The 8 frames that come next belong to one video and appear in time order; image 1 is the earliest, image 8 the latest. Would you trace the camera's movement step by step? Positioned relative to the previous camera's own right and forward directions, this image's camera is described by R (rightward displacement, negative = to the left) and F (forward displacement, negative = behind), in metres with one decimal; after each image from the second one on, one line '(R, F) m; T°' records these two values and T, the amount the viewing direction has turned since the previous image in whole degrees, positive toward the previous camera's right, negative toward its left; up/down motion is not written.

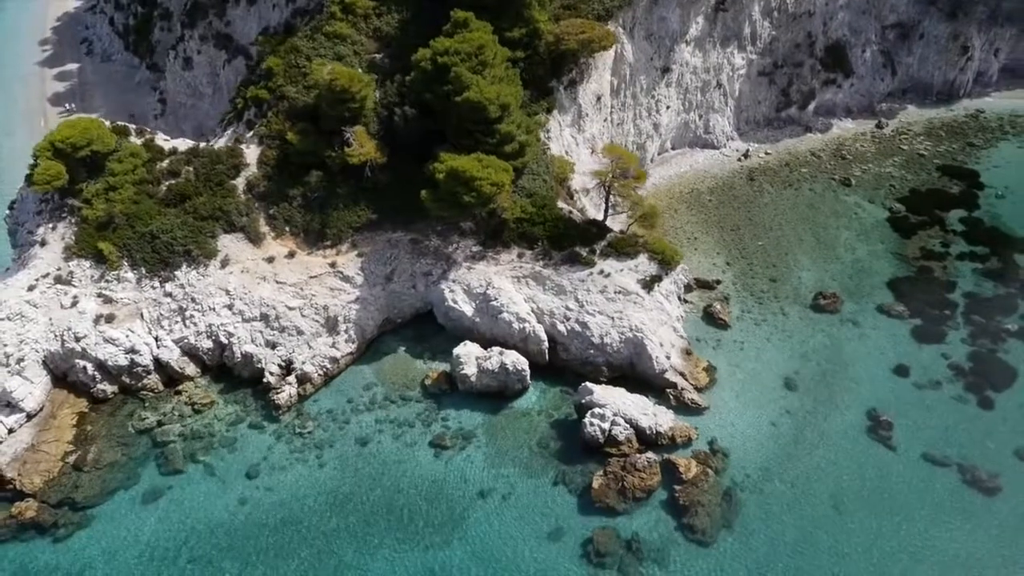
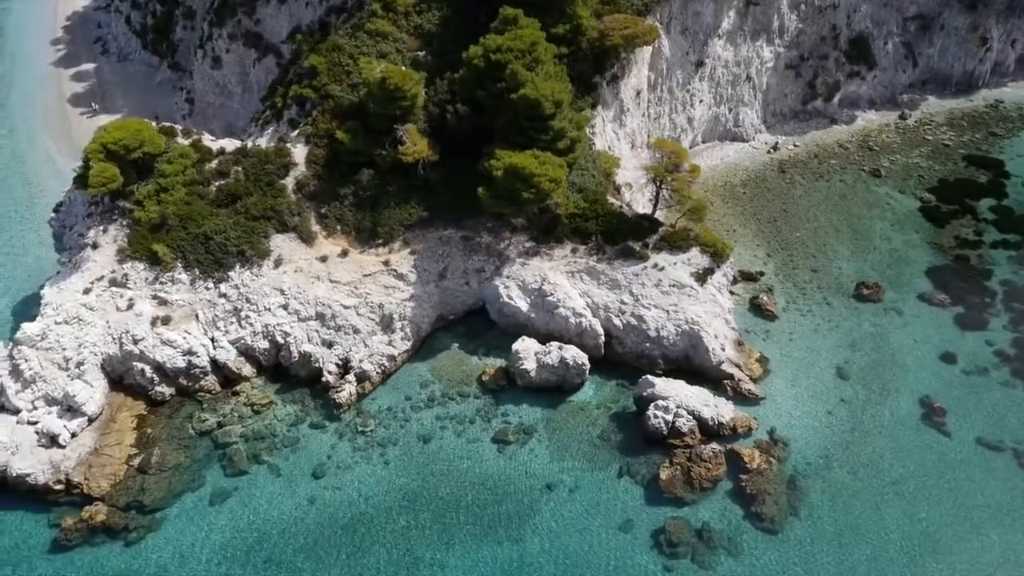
(-3.1, -0.2) m; +1°
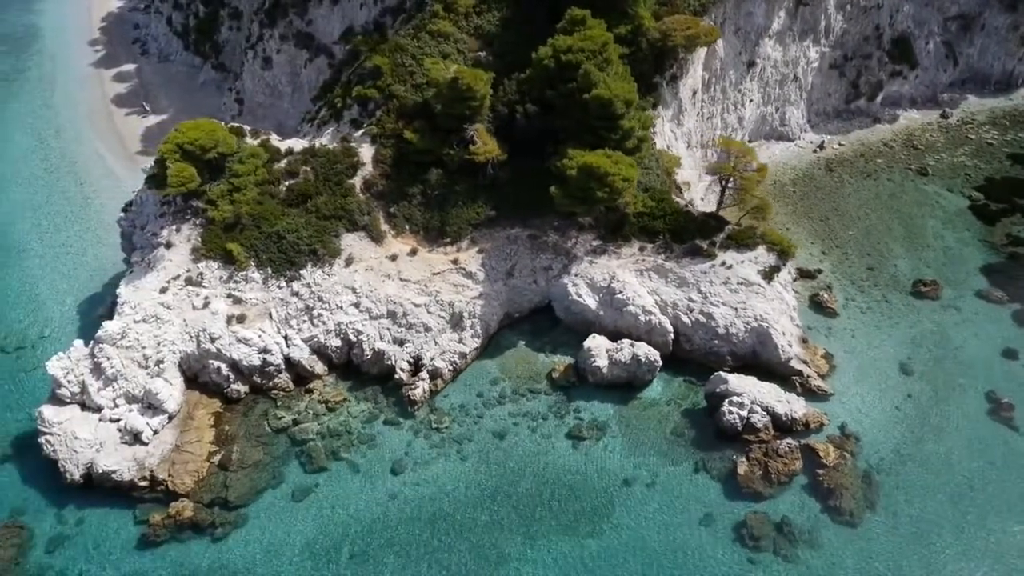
(-3.2, -0.4) m; 0°
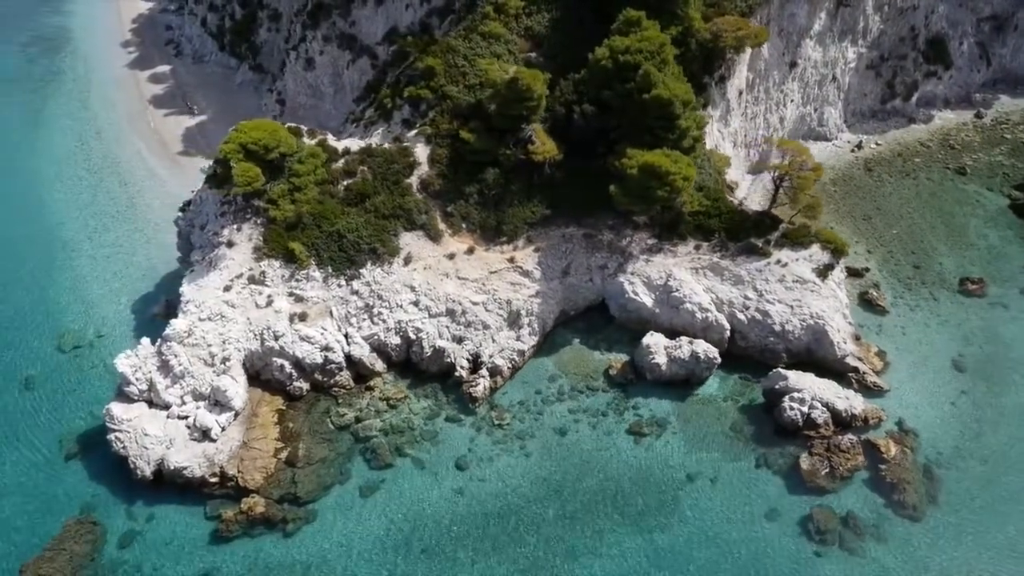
(-2.6, -0.4) m; 0°
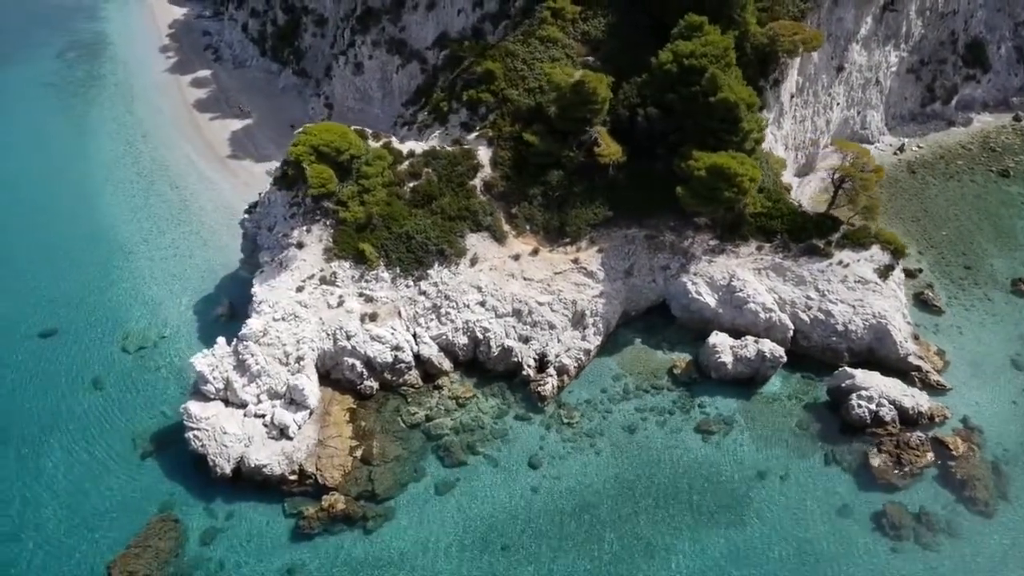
(-3.0, -0.5) m; 0°
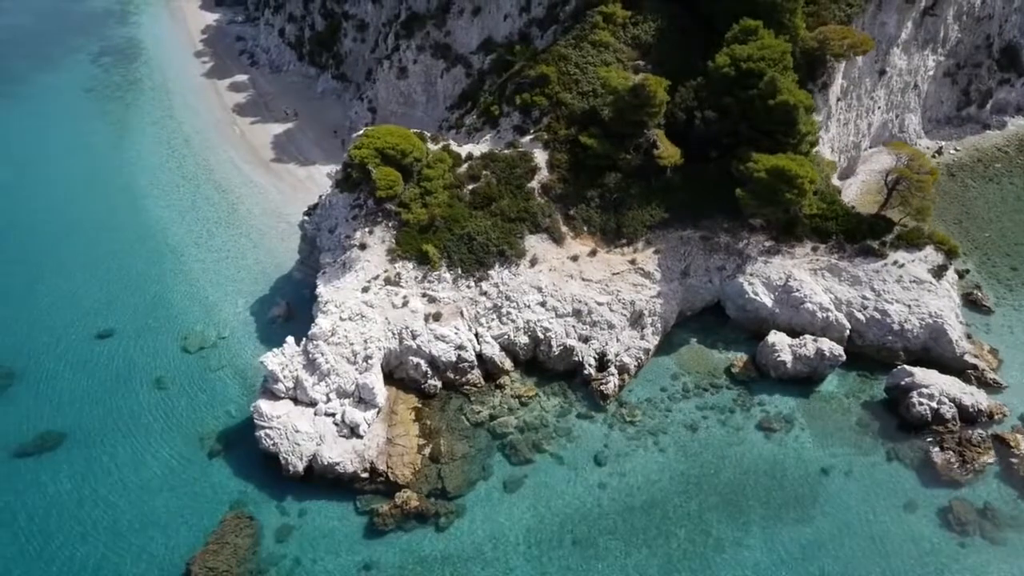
(-2.8, -0.5) m; 0°
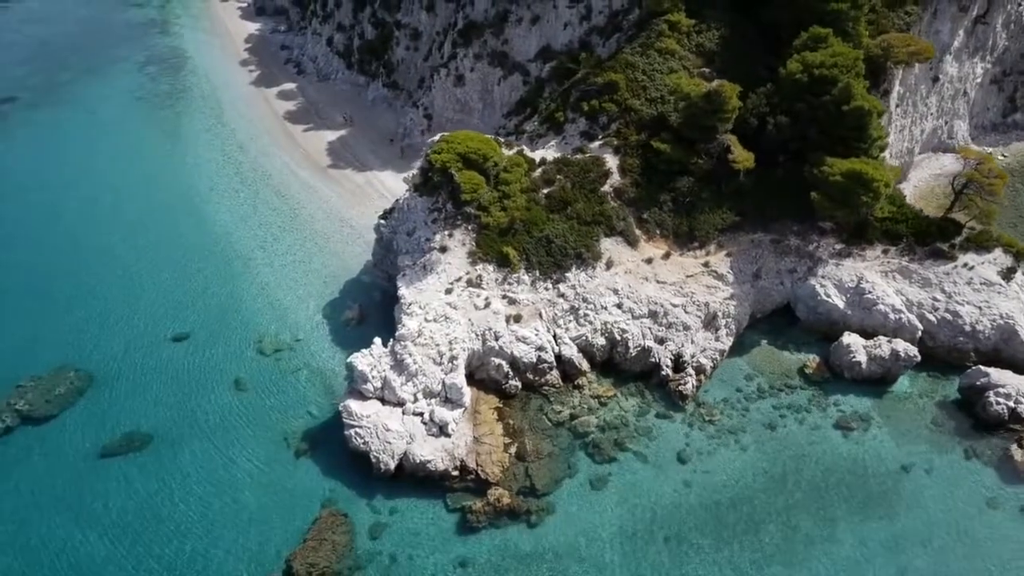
(-3.6, -0.6) m; 0°
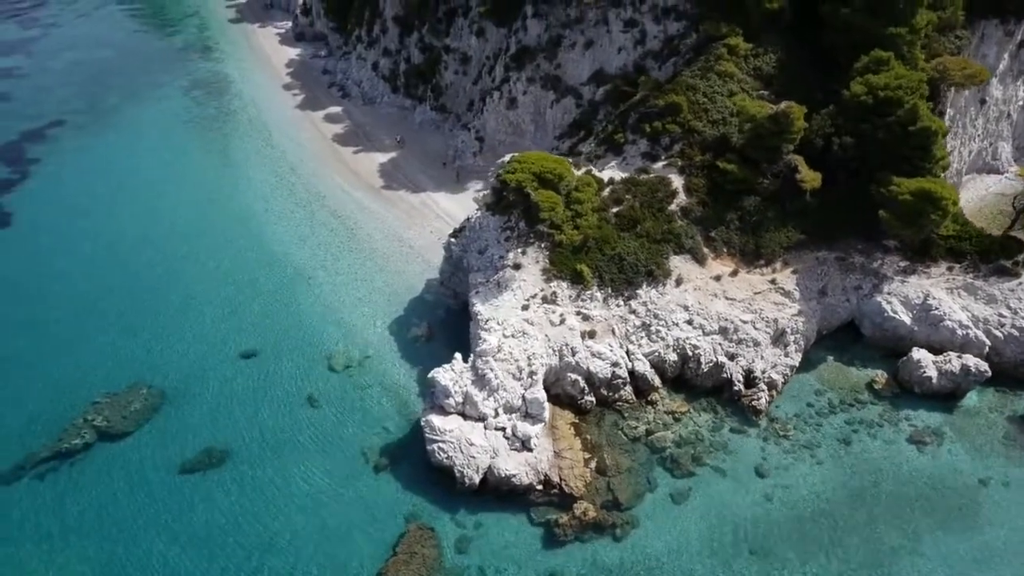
(-3.5, -0.6) m; 0°
